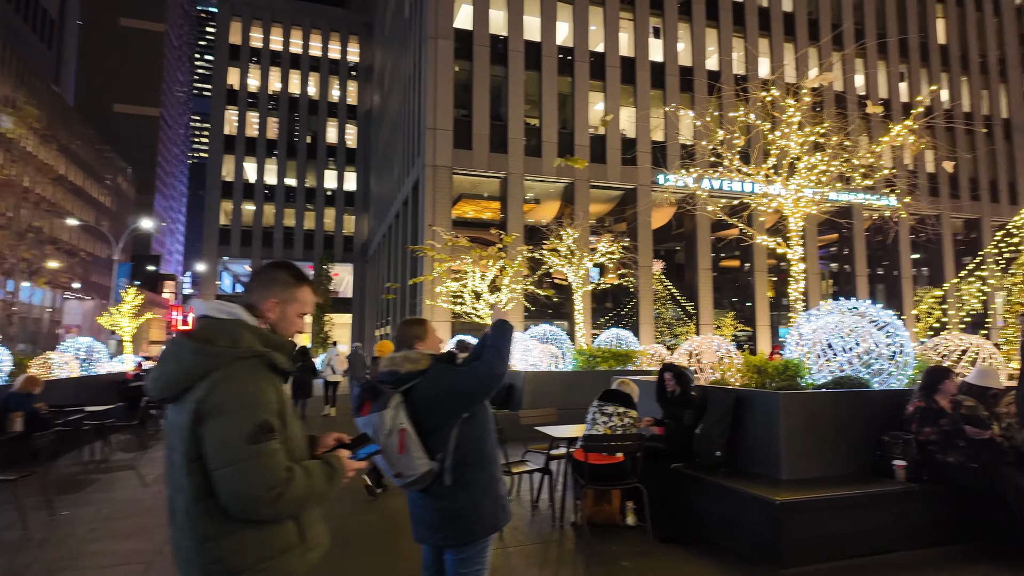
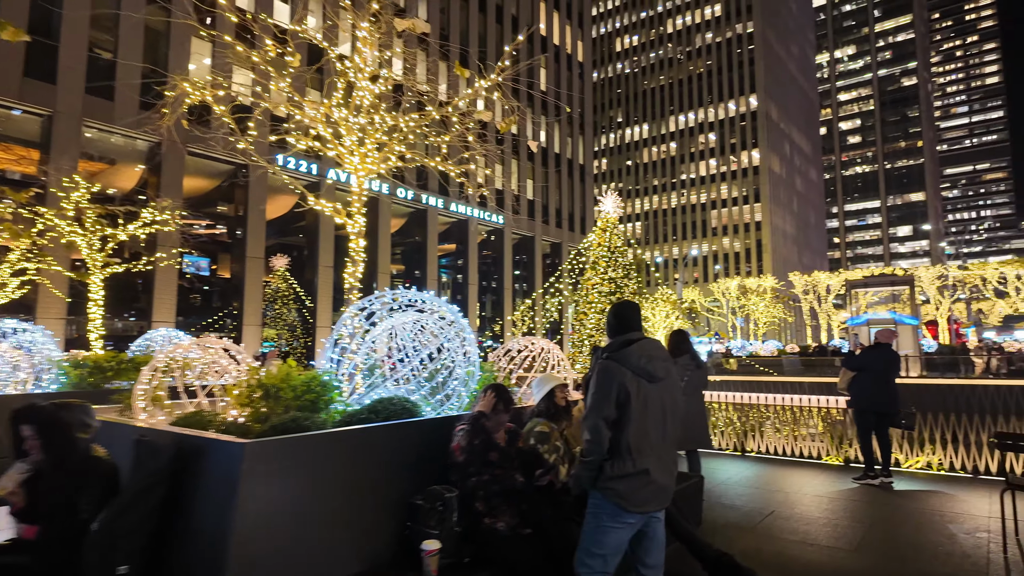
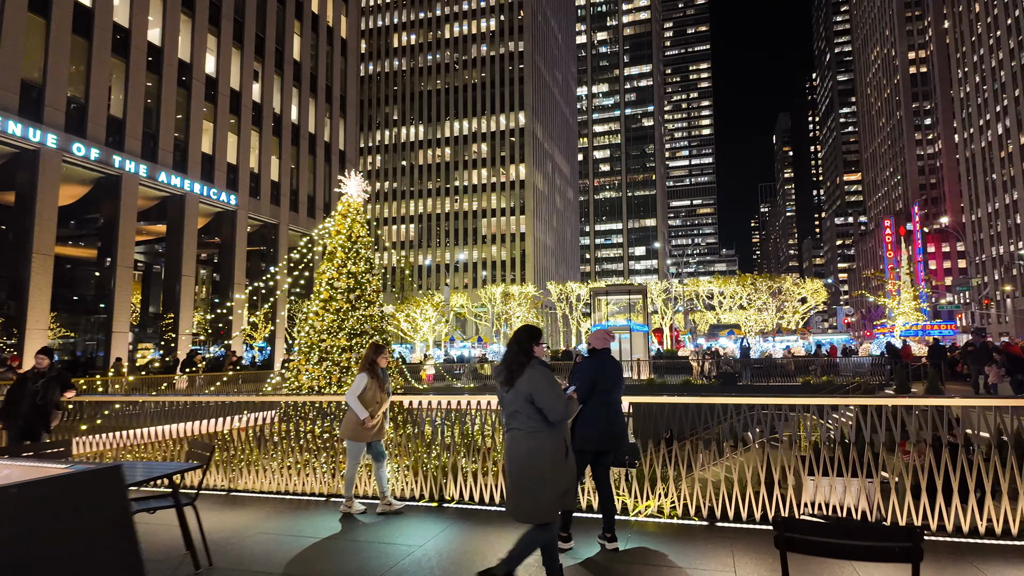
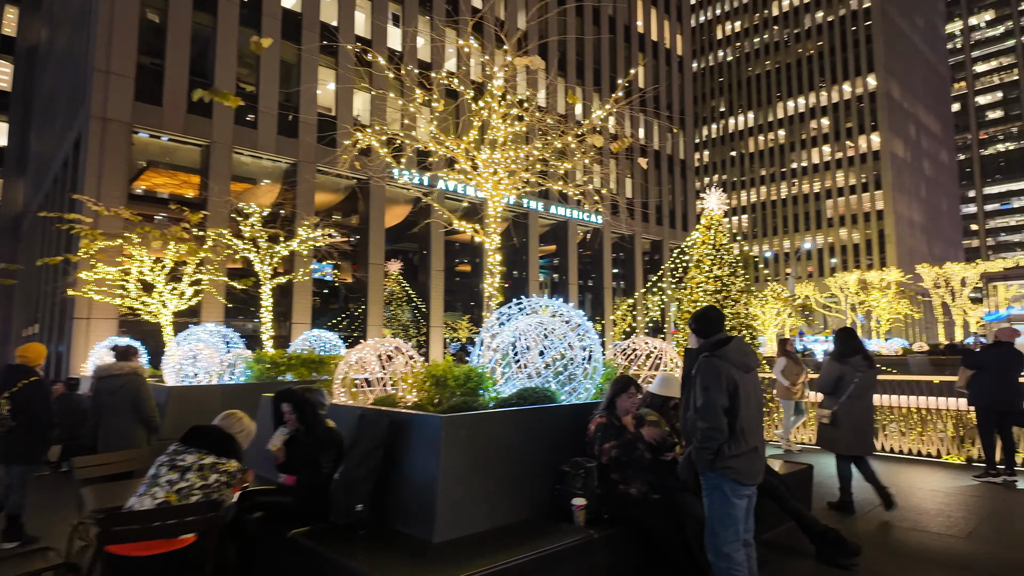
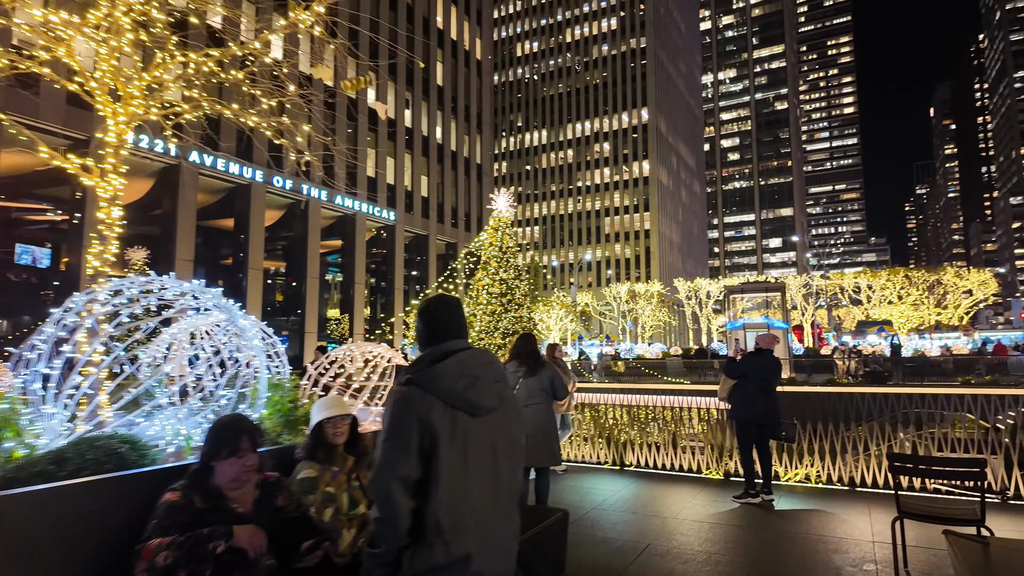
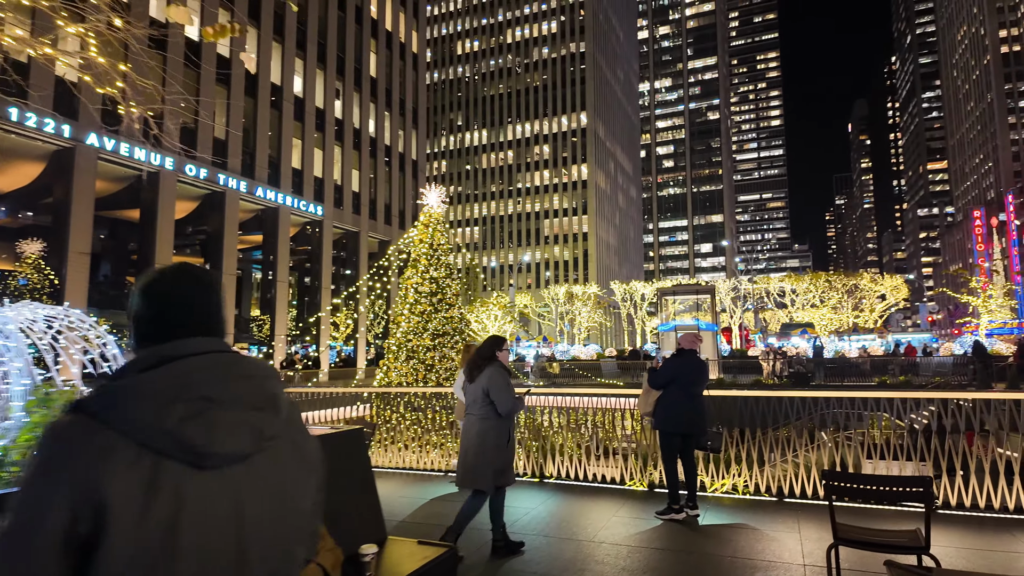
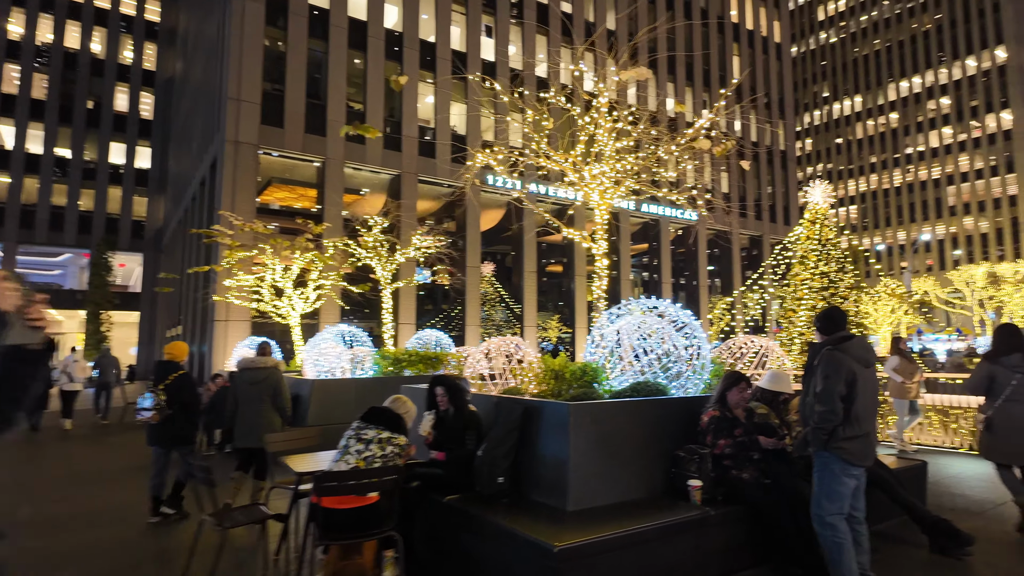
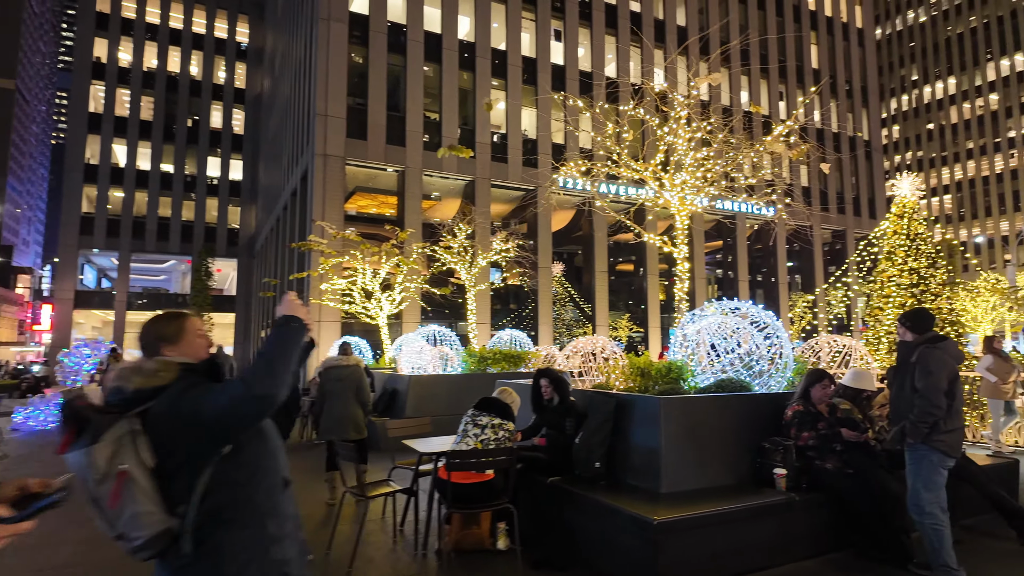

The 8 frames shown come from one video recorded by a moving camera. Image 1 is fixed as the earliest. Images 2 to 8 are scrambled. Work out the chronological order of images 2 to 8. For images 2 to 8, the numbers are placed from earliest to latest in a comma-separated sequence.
8, 7, 4, 2, 5, 6, 3
